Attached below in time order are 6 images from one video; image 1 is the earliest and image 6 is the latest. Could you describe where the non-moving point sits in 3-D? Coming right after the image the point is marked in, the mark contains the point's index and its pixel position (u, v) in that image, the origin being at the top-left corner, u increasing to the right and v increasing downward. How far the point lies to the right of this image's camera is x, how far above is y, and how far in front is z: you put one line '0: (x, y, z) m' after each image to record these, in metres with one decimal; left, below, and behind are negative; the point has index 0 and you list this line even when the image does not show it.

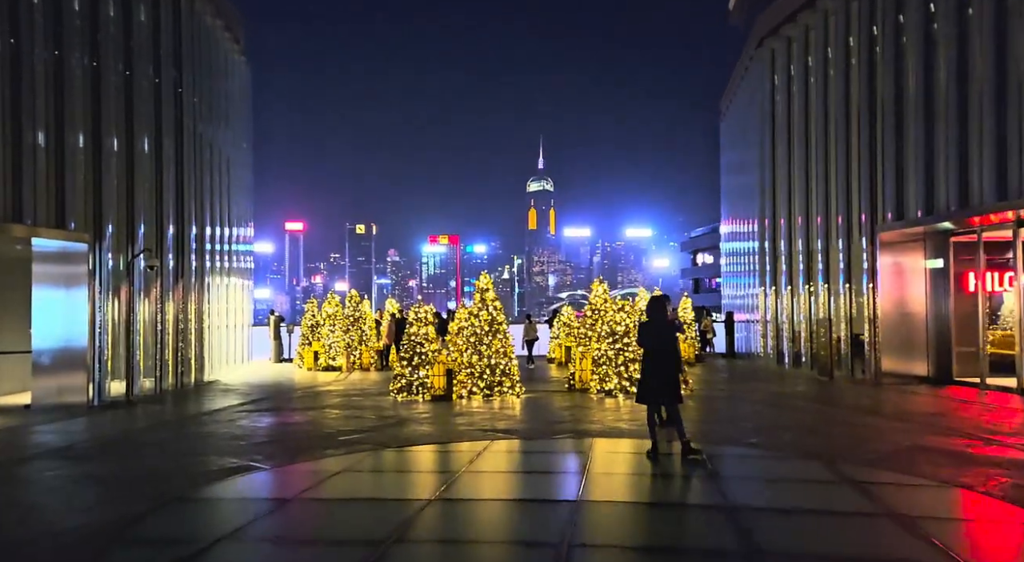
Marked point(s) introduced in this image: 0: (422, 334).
0: (-1.7, -1.0, +18.2) m
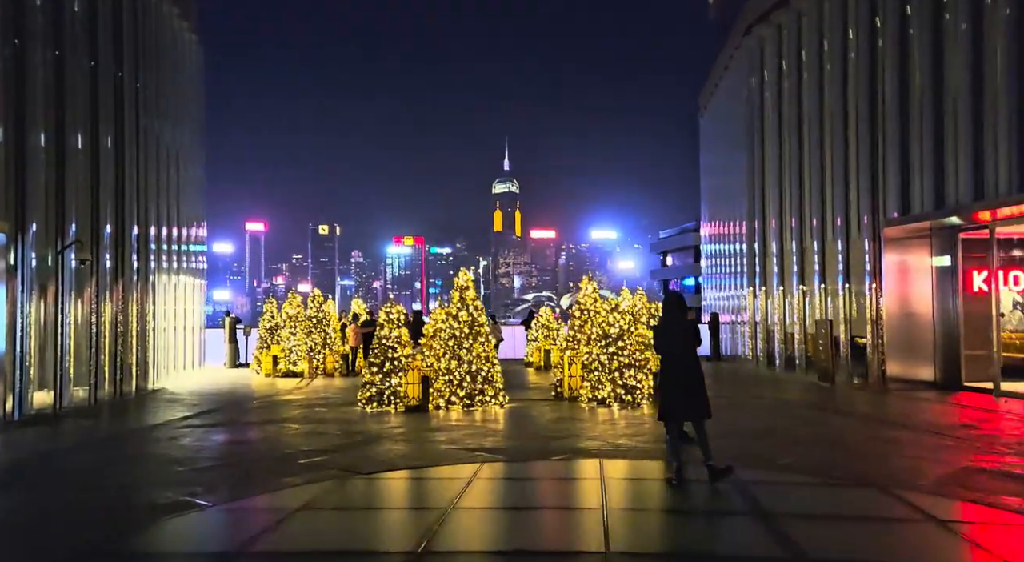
0: (-2.0, -1.0, +16.3) m
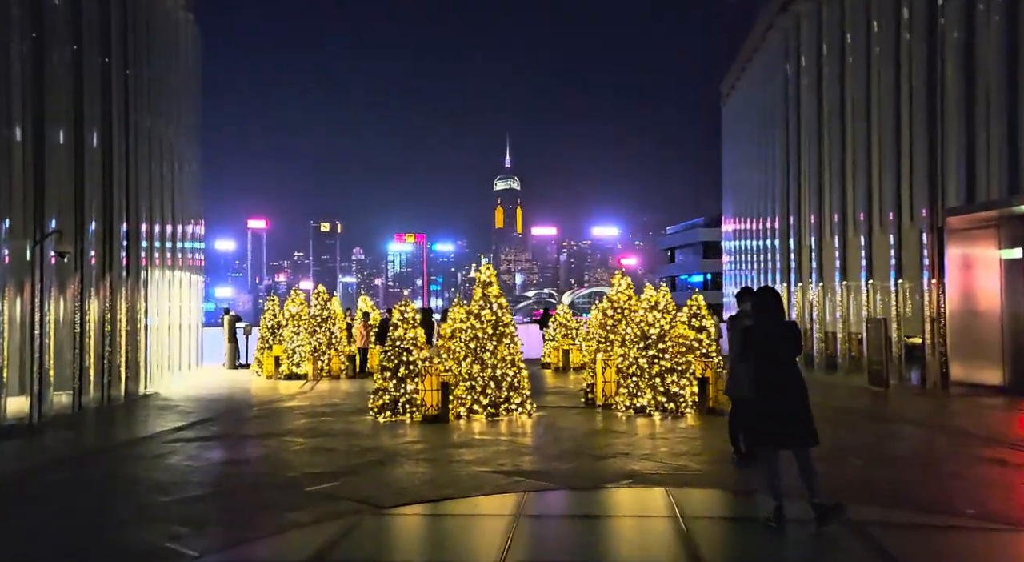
0: (-1.5, -0.9, +14.6) m
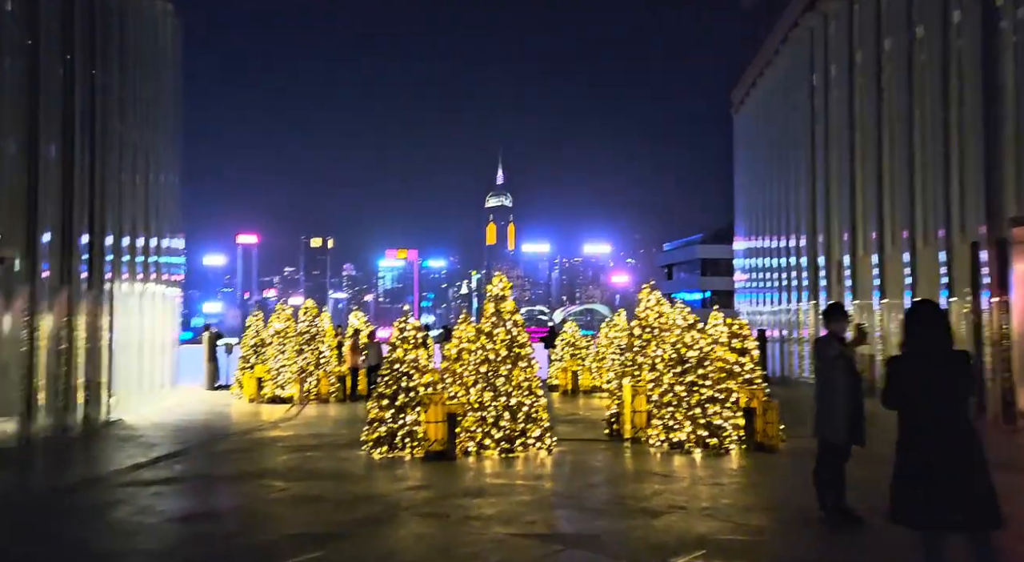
0: (-1.3, -1.0, +12.6) m
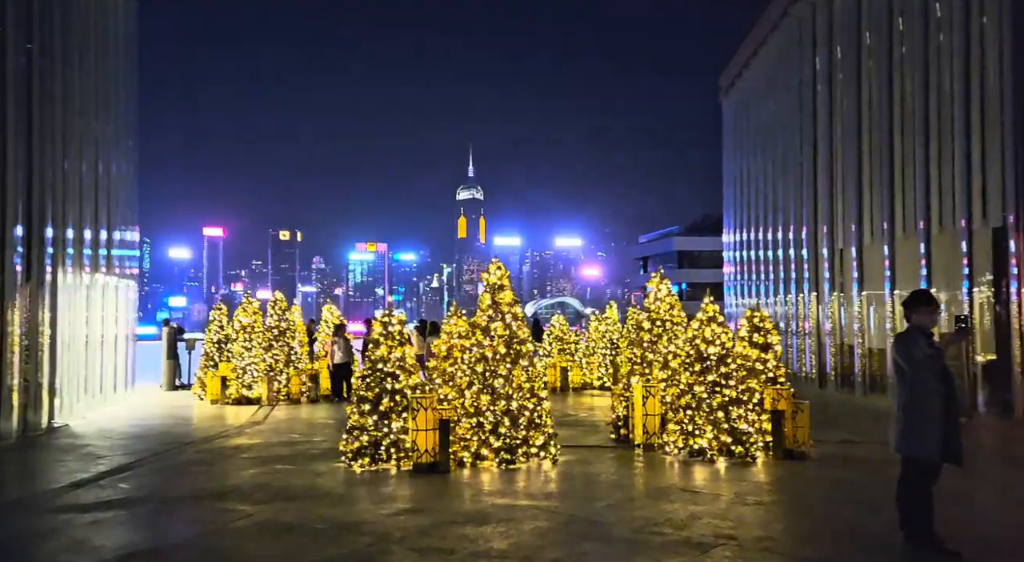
0: (-1.3, -0.9, +11.0) m
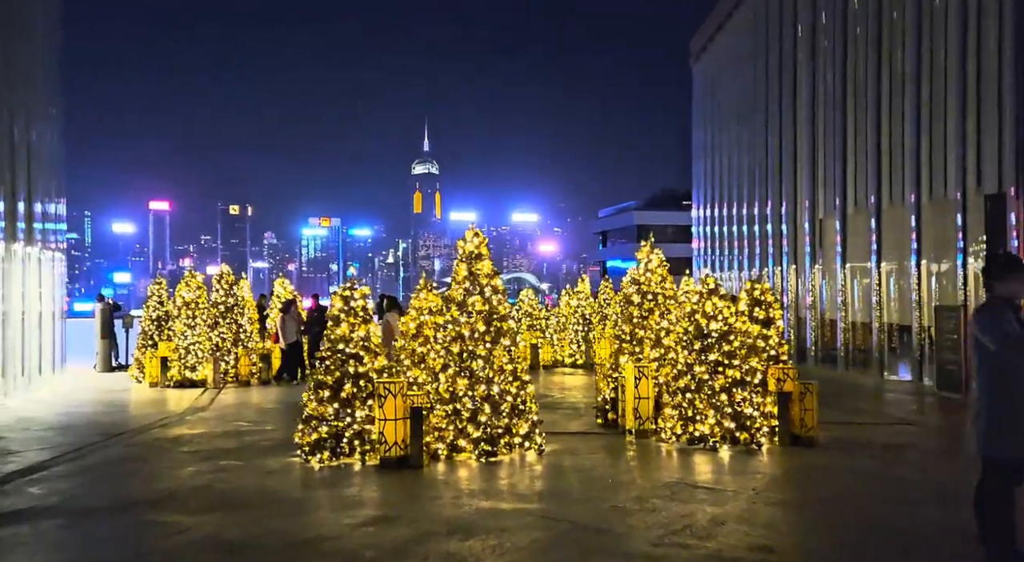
0: (-1.5, -0.6, +9.6) m
